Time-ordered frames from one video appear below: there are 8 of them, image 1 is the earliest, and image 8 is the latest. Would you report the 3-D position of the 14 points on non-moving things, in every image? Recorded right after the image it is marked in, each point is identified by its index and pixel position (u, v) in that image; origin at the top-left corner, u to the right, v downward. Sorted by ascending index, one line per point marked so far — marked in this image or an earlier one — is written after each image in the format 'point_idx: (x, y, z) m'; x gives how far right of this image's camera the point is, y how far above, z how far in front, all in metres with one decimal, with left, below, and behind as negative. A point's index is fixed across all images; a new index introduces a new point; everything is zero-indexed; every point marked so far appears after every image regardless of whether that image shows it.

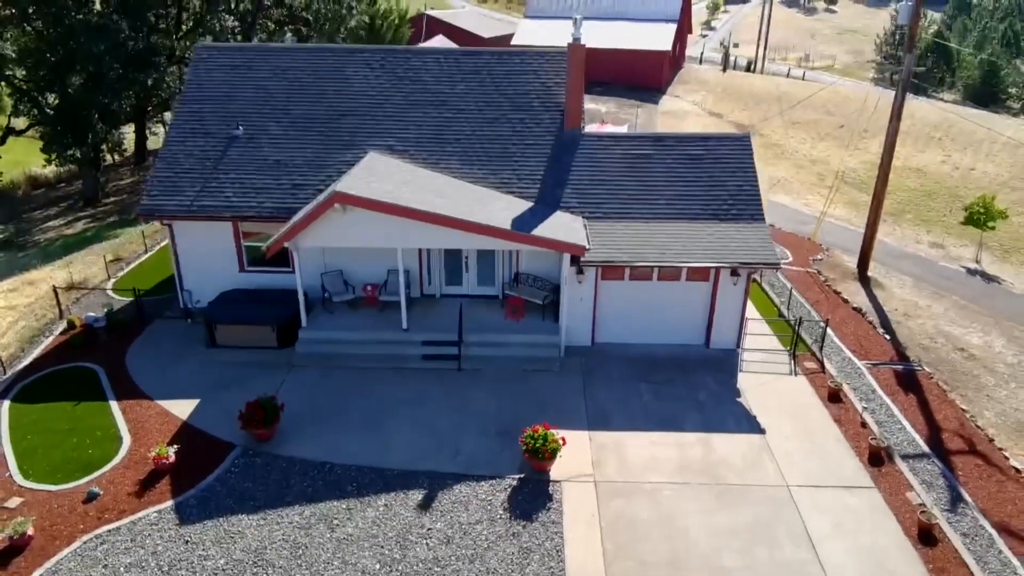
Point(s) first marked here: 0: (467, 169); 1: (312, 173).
0: (-1.0, +2.5, +15.5) m
1: (-4.2, +2.4, +15.4) m
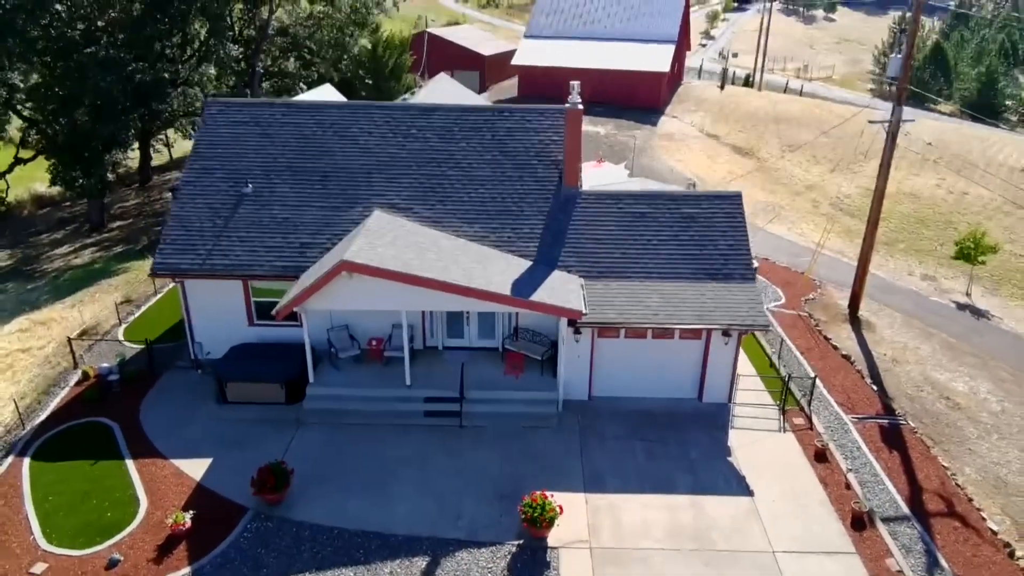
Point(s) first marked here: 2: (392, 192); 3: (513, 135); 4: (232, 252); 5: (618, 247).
0: (-1.0, +1.3, +16.1) m
1: (-4.2, +1.2, +16.0) m
2: (-2.7, +2.2, +16.5) m
3: (0.0, +3.6, +17.2) m
4: (-6.1, +0.8, +15.7) m
5: (+2.3, +0.9, +15.8) m
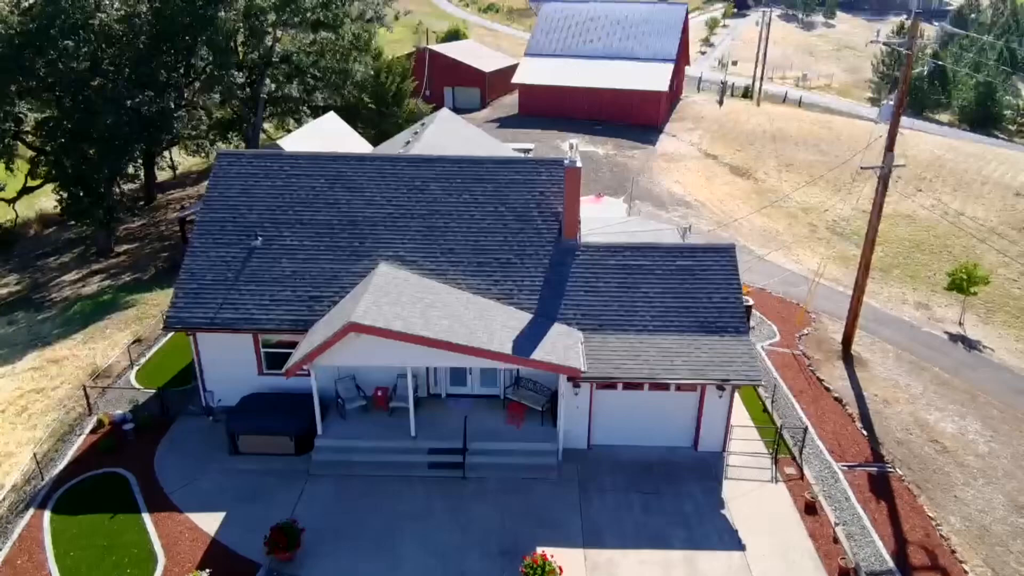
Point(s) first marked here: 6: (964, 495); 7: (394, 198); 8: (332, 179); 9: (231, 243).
0: (-1.0, +0.2, +16.6) m
1: (-4.2, +0.1, +16.5) m
2: (-2.7, +1.0, +17.0) m
3: (0.0, +2.5, +17.7) m
4: (-6.0, -0.4, +16.3) m
5: (+2.4, -0.2, +16.3) m
6: (+9.8, -4.5, +15.7) m
7: (-2.9, +2.2, +17.7) m
8: (-4.4, +2.7, +18.0) m
9: (-6.6, +1.1, +17.1) m
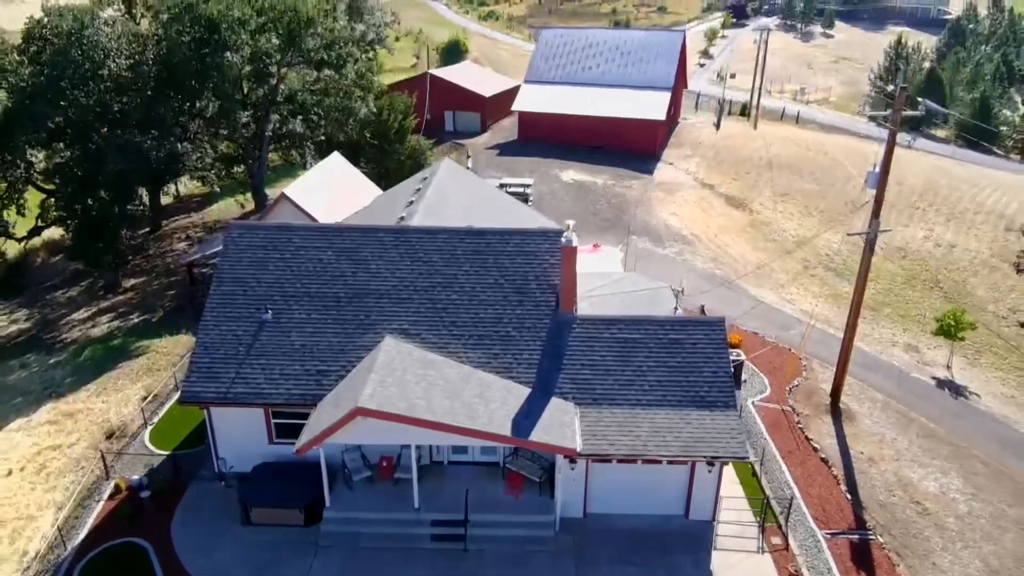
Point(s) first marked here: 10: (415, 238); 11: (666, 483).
0: (-1.0, -1.6, +17.3) m
1: (-4.2, -1.7, +17.2) m
2: (-2.7, -0.7, +17.8) m
3: (0.0, +0.7, +18.4) m
4: (-6.1, -2.1, +17.0) m
5: (+2.3, -2.0, +17.1) m
6: (+9.7, -6.2, +16.5) m
7: (-2.9, +0.5, +18.4) m
8: (-4.5, +1.0, +18.7) m
9: (-6.6, -0.7, +17.8) m
10: (-2.5, +1.3, +18.8) m
11: (+3.5, -4.4, +16.5) m
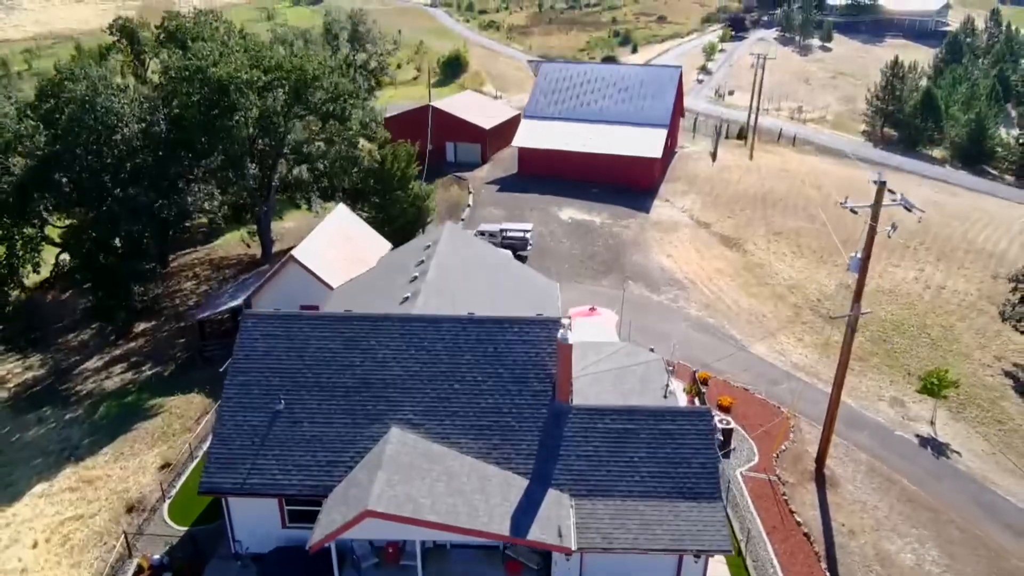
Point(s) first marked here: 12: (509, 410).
0: (-1.0, -3.9, +18.4) m
1: (-4.3, -4.1, +18.3) m
2: (-2.8, -3.1, +18.8) m
3: (0.0, -1.6, +19.5) m
4: (-6.1, -4.5, +18.1) m
5: (+2.3, -4.4, +18.1) m
6: (+9.7, -8.6, +17.5) m
7: (-2.9, -1.9, +19.5) m
8: (-4.5, -1.4, +19.8) m
9: (-6.7, -3.1, +18.9) m
10: (-2.5, -1.1, +19.9) m
11: (+3.5, -6.8, +17.6) m
12: (-0.1, -3.2, +18.8) m
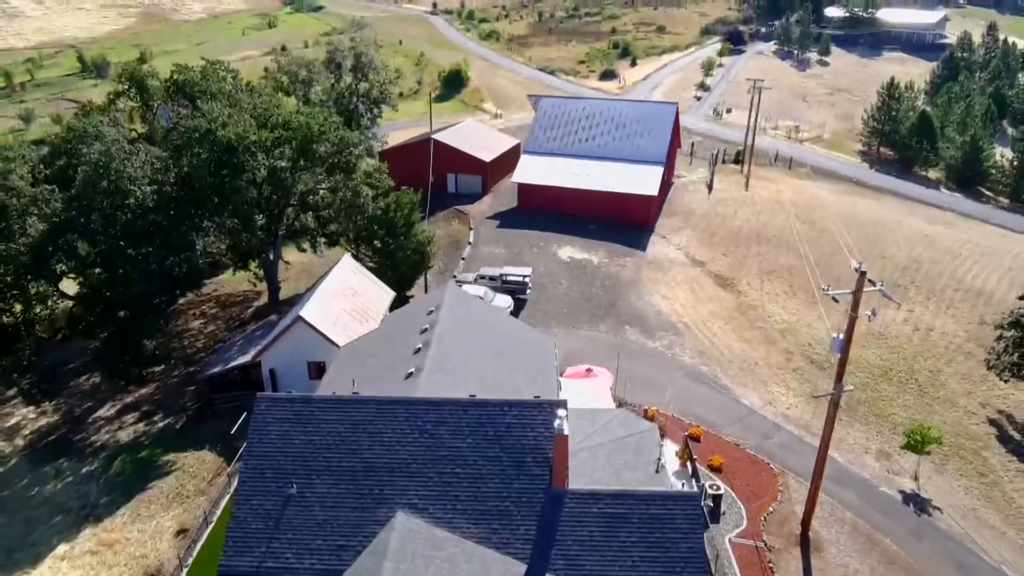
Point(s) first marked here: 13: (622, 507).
0: (-1.0, -6.4, +19.5) m
1: (-4.3, -6.6, +19.4) m
2: (-2.8, -5.6, +19.9) m
3: (-0.1, -4.1, +20.6) m
4: (-6.1, -7.0, +19.2) m
5: (+2.3, -6.9, +19.2) m
6: (+9.7, -11.1, +18.7) m
7: (-2.9, -4.4, +20.6) m
8: (-4.5, -3.9, +20.9) m
9: (-6.7, -5.6, +20.0) m
10: (-2.6, -3.6, +21.0) m
11: (+3.5, -9.3, +18.7) m
12: (-0.1, -5.6, +19.9) m
13: (+3.0, -5.9, +19.6) m
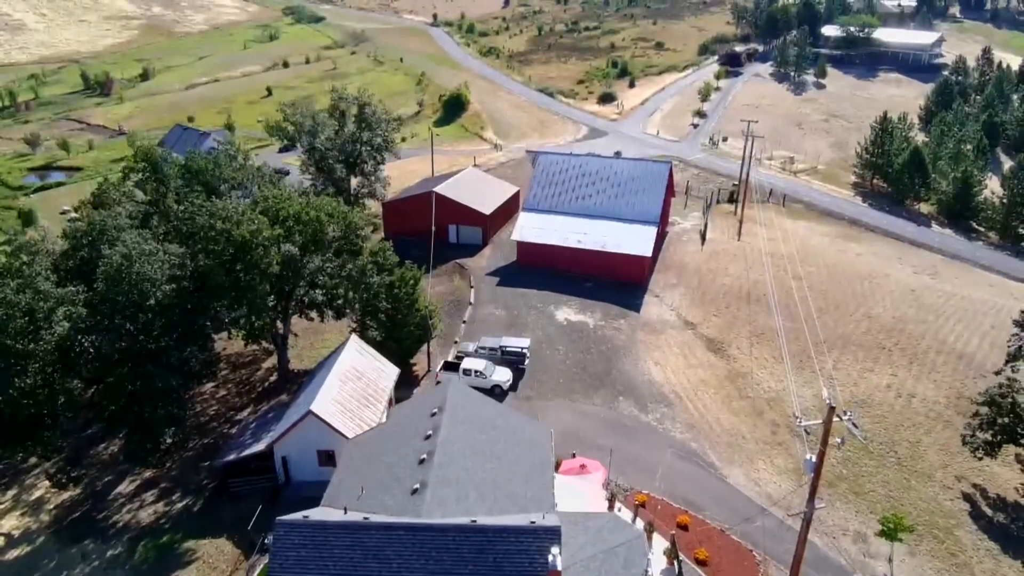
0: (-1.1, -10.7, +21.4) m
1: (-4.3, -10.9, +21.3) m
2: (-2.8, -9.9, +21.8) m
3: (-0.1, -8.4, +22.4) m
4: (-6.2, -11.4, +21.1) m
5: (+2.2, -11.2, +21.1) m
6: (+9.6, -15.4, +20.7) m
7: (-3.0, -8.7, +22.5) m
8: (-4.6, -8.2, +22.7) m
9: (-6.7, -9.9, +21.9) m
10: (-2.6, -7.8, +22.8) m
11: (+3.4, -13.6, +20.7) m
12: (-0.1, -9.9, +21.8) m
13: (+2.9, -10.2, +21.5) m
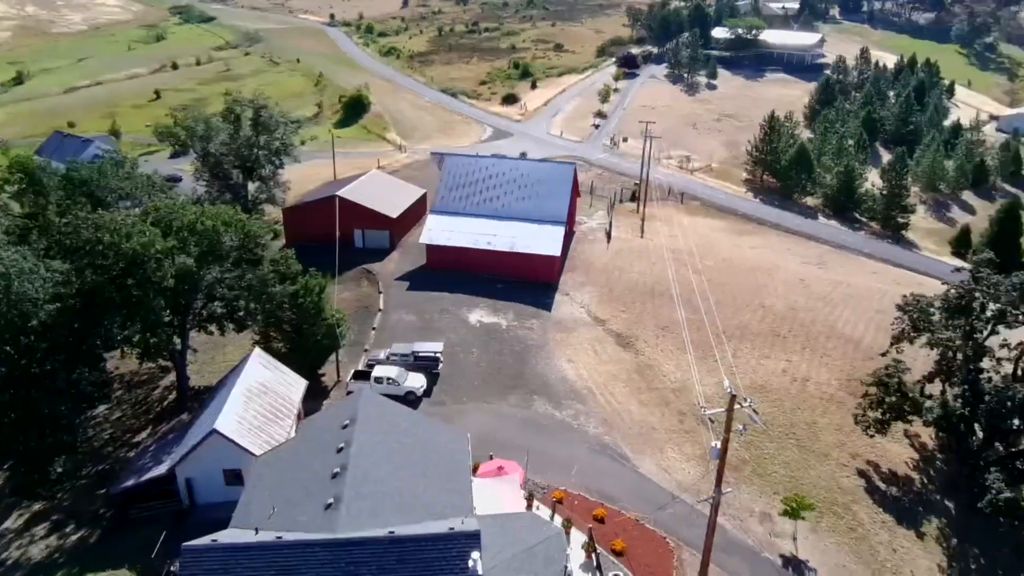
0: (-3.3, -11.0, +21.1) m
1: (-6.5, -11.2, +20.7) m
2: (-5.1, -10.2, +21.3) m
3: (-2.6, -8.6, +22.3) m
4: (-8.3, -11.8, +20.2) m
5: (0.0, -11.3, +21.3) m
6: (+7.6, -15.2, +21.7) m
7: (-5.4, -9.0, +21.9) m
8: (-7.0, -8.5, +22.0) m
9: (-9.0, -10.3, +20.9) m
10: (-5.1, -8.1, +22.3) m
11: (+1.3, -13.6, +20.9) m
12: (-2.4, -10.1, +21.6) m
13: (+0.6, -10.3, +21.7) m
